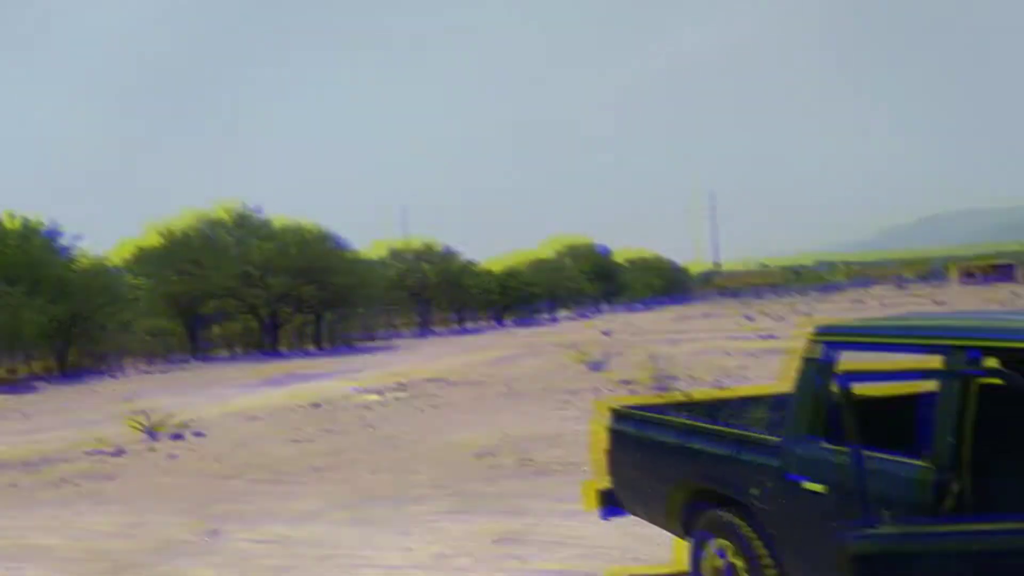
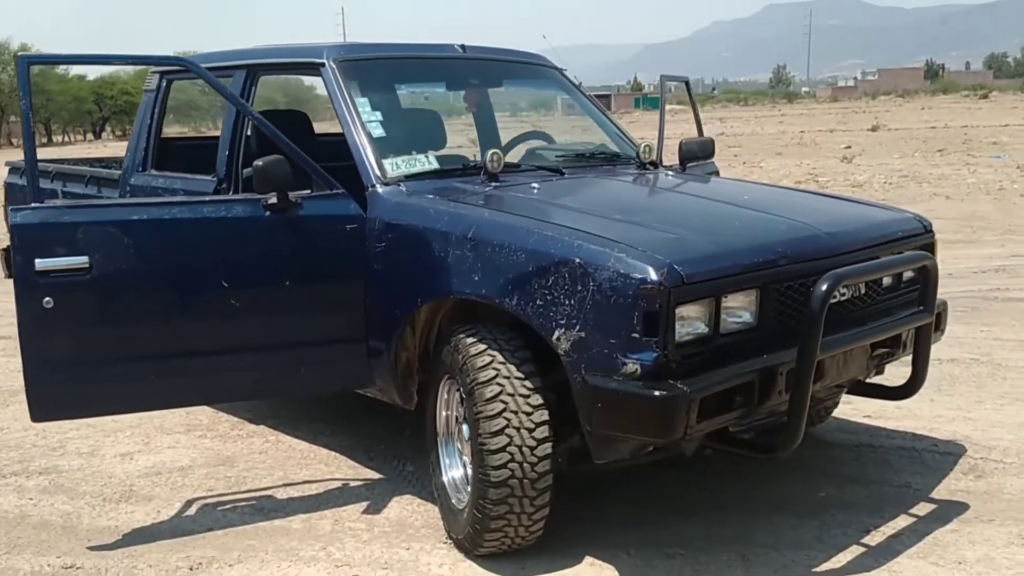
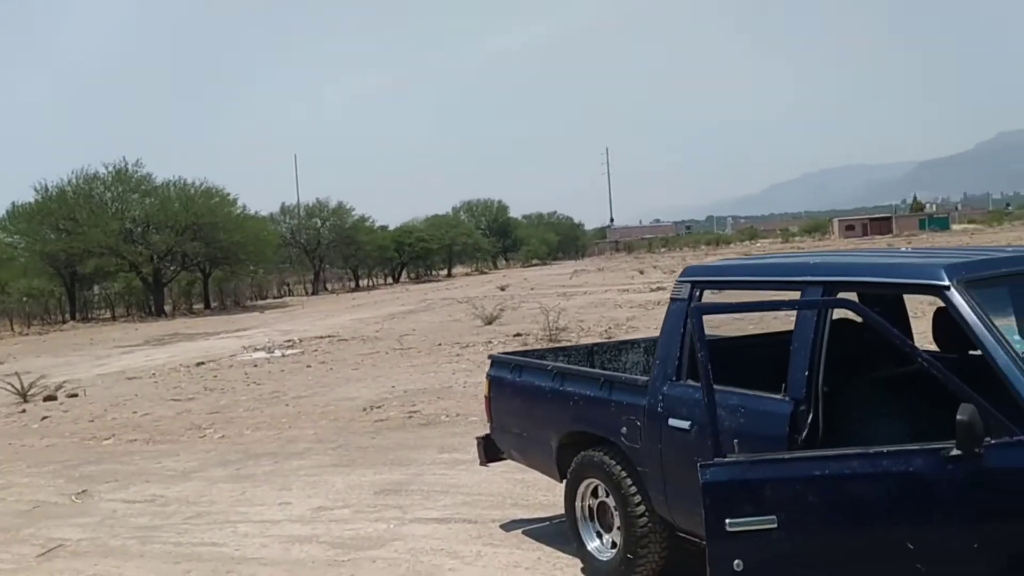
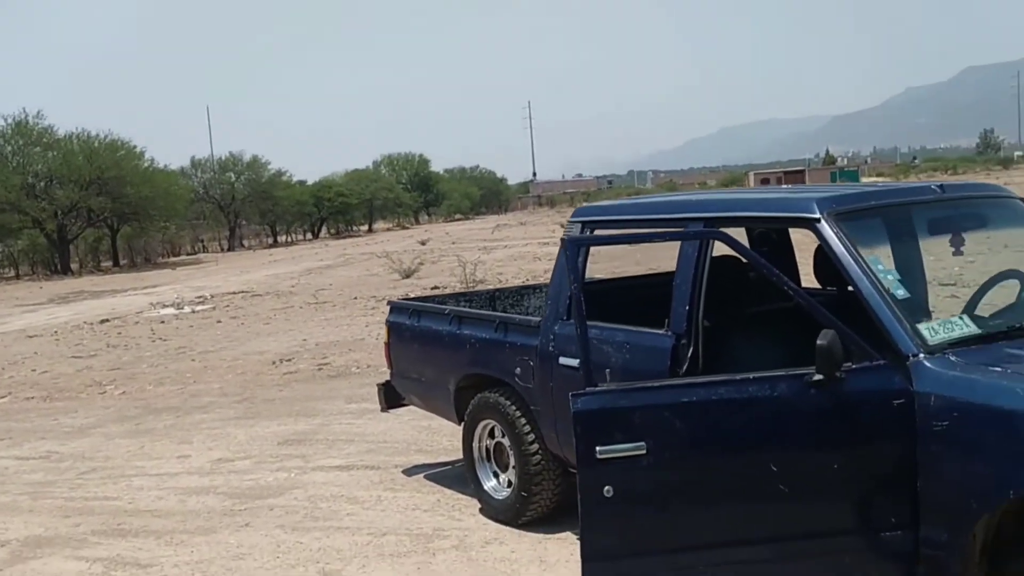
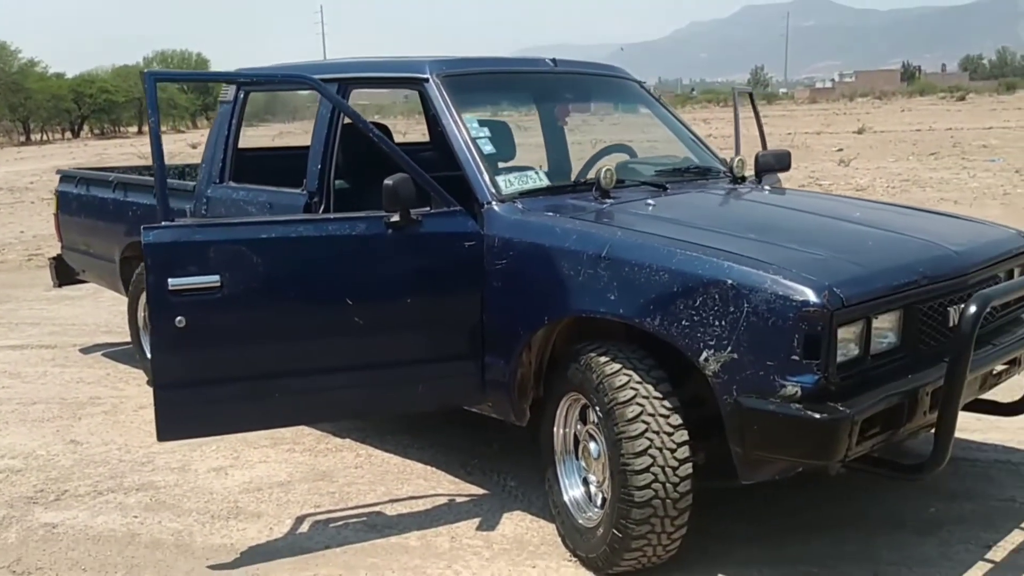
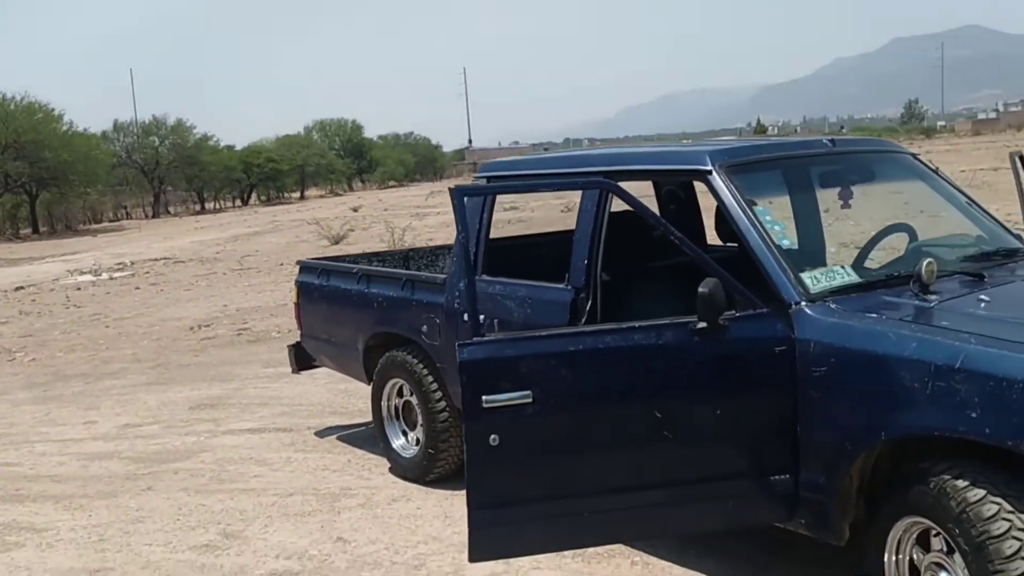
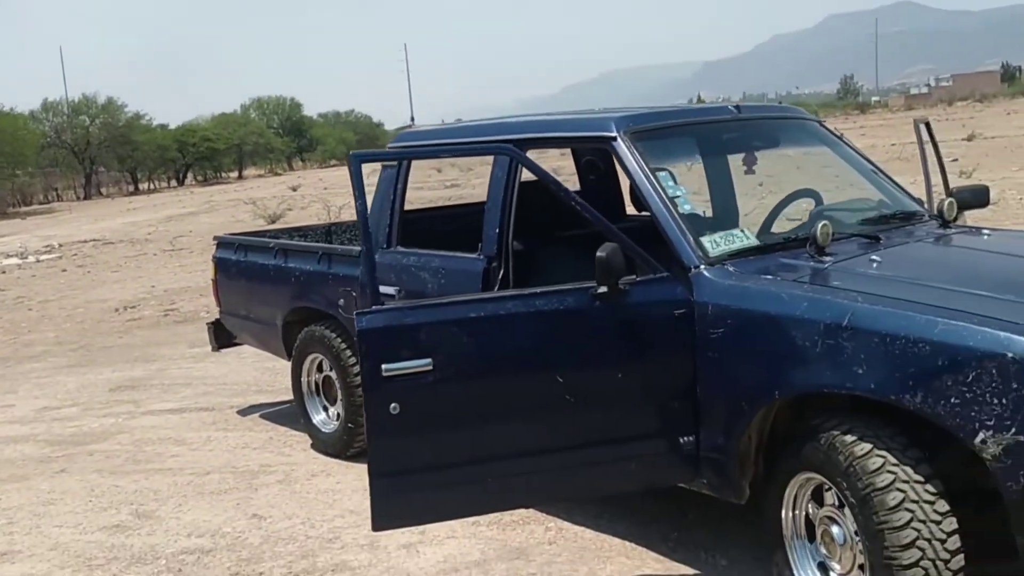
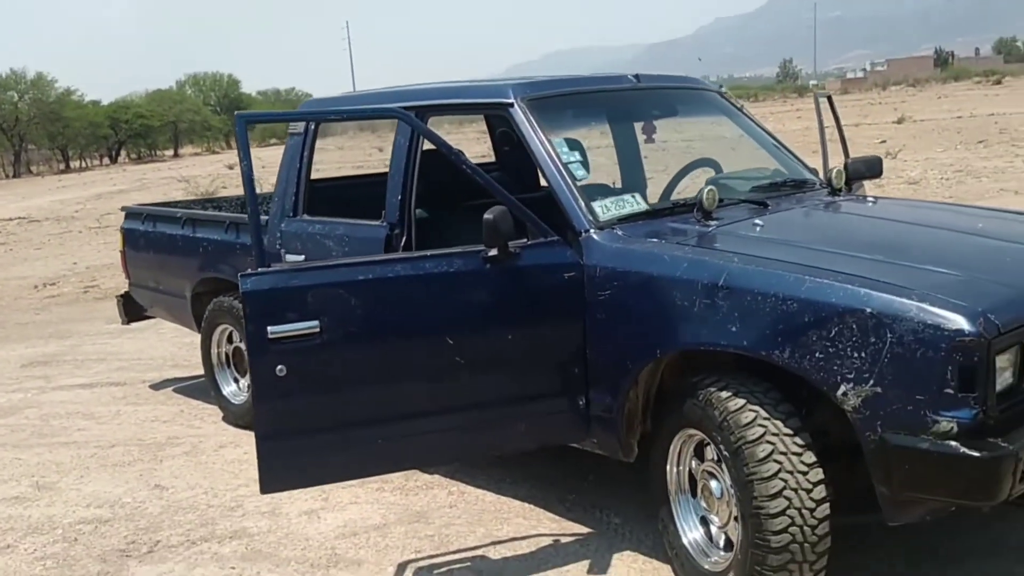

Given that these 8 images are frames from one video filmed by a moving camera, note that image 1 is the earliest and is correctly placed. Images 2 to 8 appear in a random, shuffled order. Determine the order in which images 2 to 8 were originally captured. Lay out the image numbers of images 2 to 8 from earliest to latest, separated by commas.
3, 4, 6, 7, 8, 5, 2
